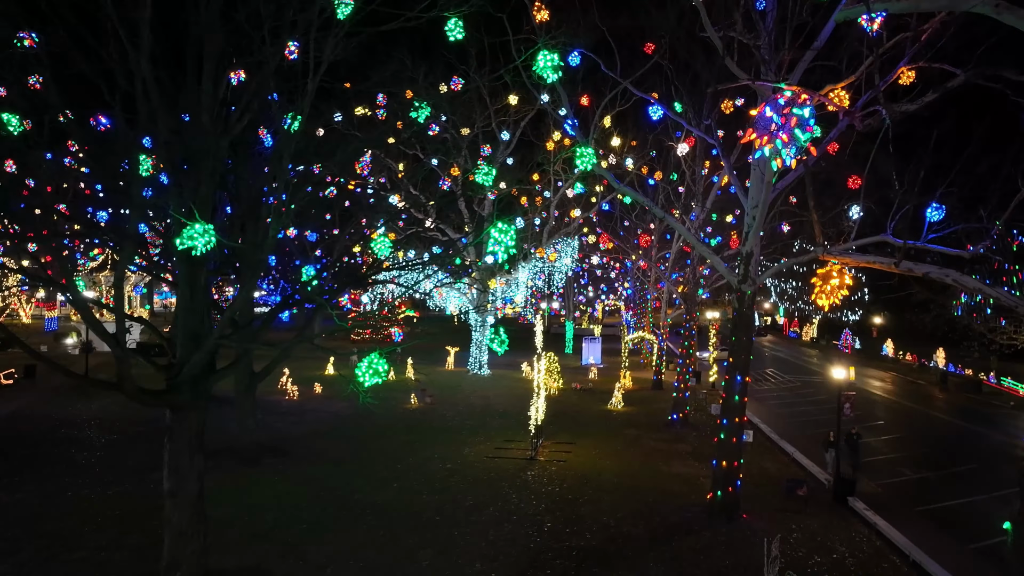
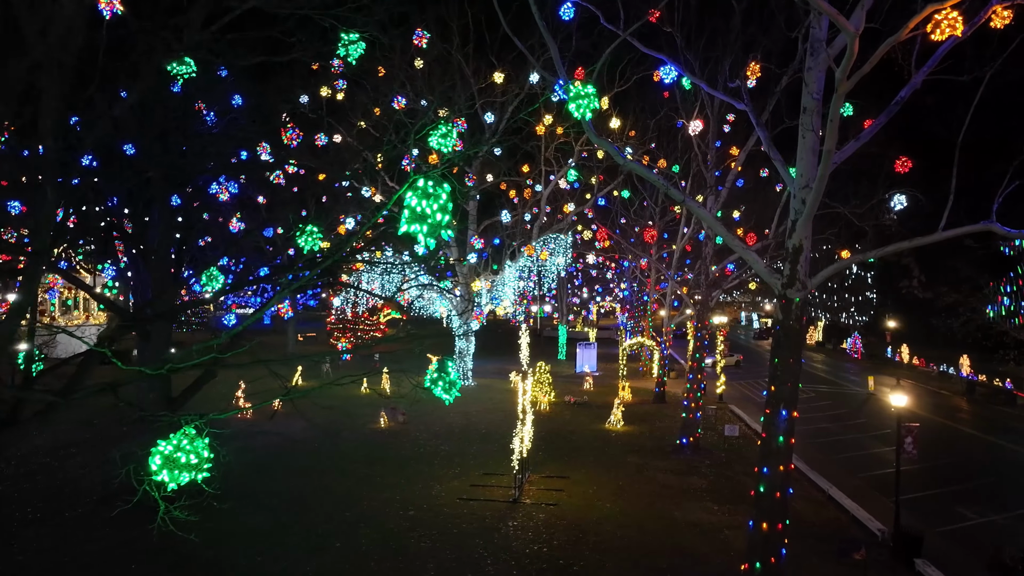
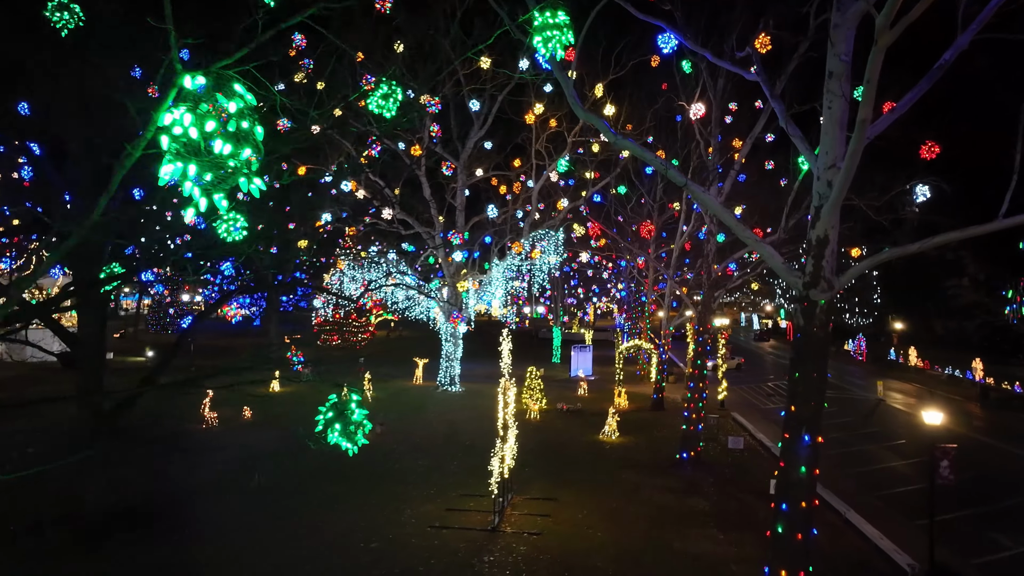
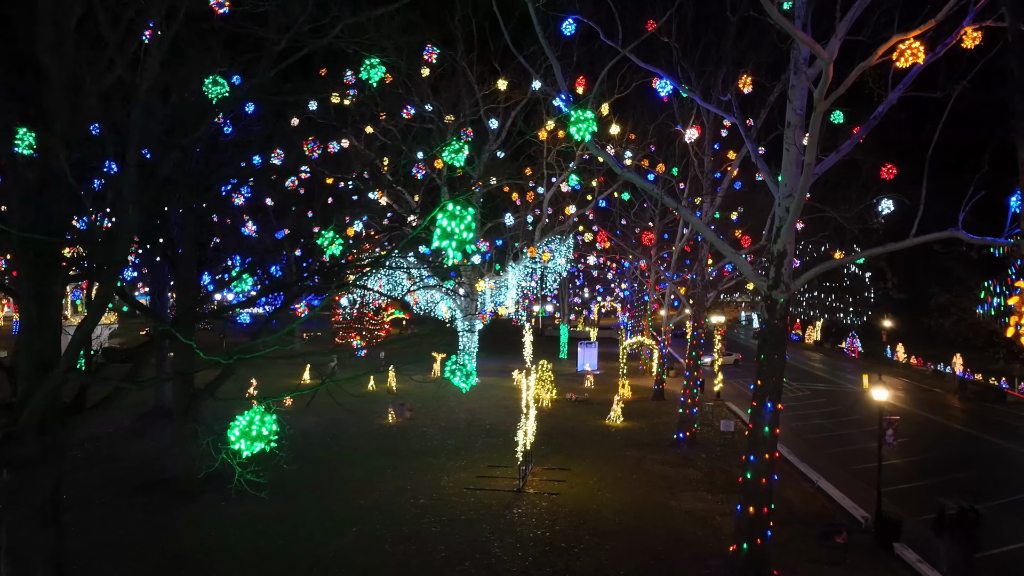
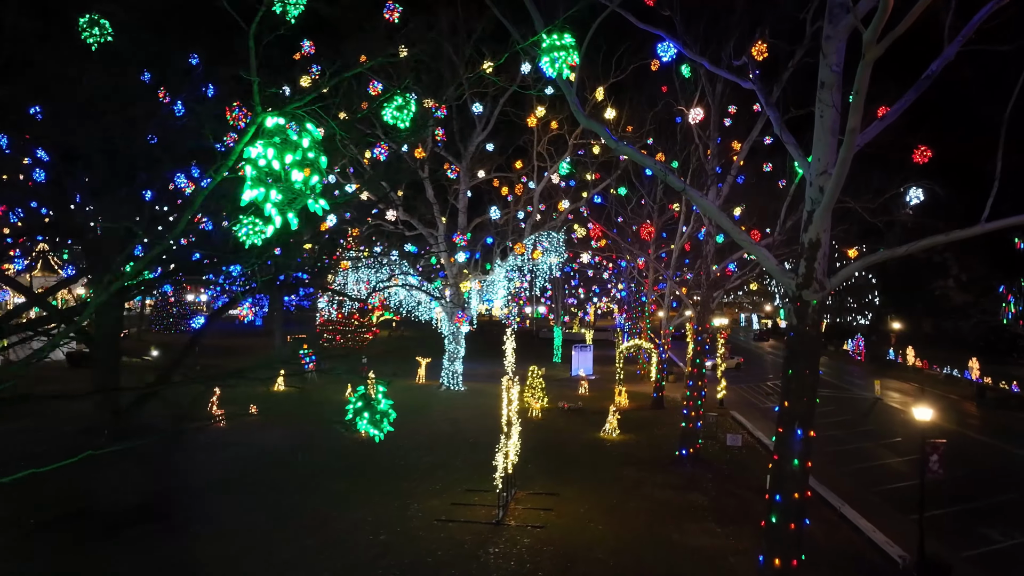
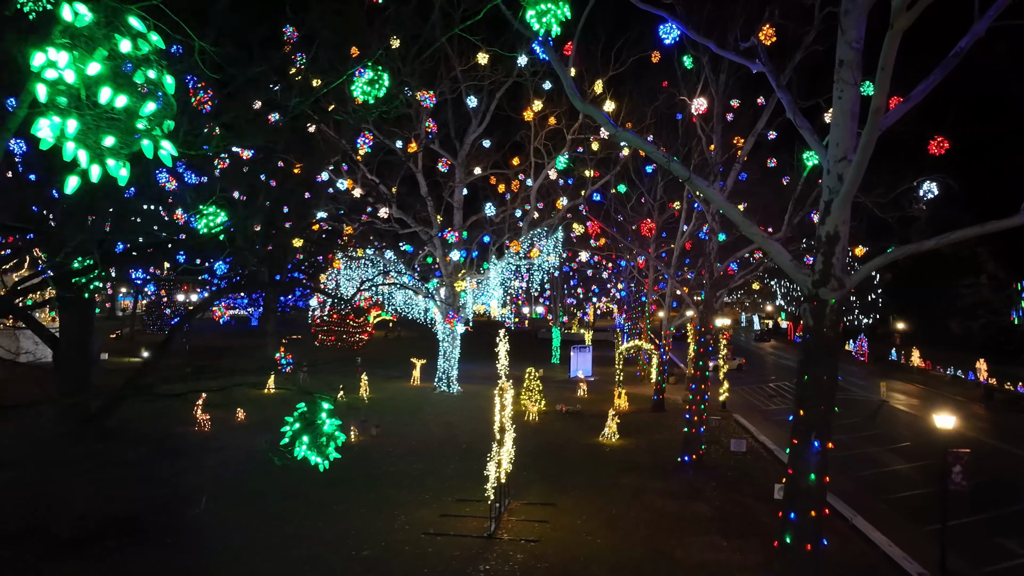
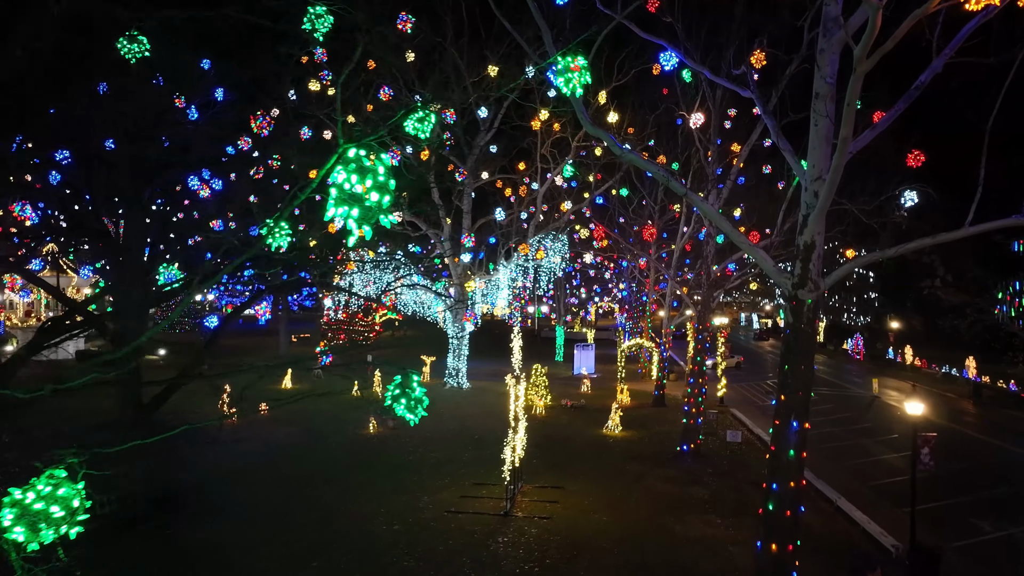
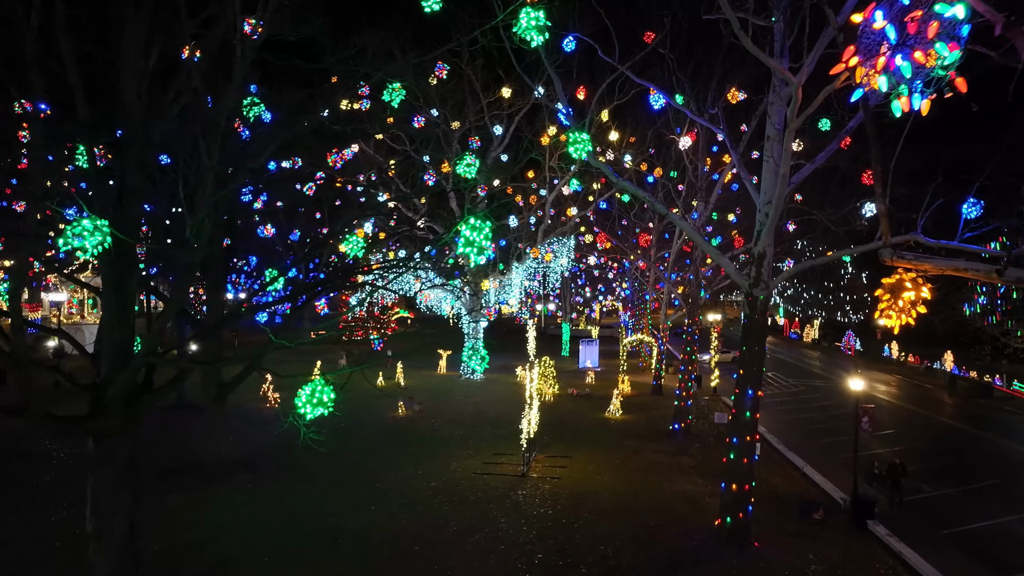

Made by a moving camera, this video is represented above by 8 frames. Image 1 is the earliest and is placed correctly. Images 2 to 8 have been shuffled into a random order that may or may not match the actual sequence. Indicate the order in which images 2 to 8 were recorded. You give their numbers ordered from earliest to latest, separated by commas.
8, 4, 2, 7, 5, 3, 6
